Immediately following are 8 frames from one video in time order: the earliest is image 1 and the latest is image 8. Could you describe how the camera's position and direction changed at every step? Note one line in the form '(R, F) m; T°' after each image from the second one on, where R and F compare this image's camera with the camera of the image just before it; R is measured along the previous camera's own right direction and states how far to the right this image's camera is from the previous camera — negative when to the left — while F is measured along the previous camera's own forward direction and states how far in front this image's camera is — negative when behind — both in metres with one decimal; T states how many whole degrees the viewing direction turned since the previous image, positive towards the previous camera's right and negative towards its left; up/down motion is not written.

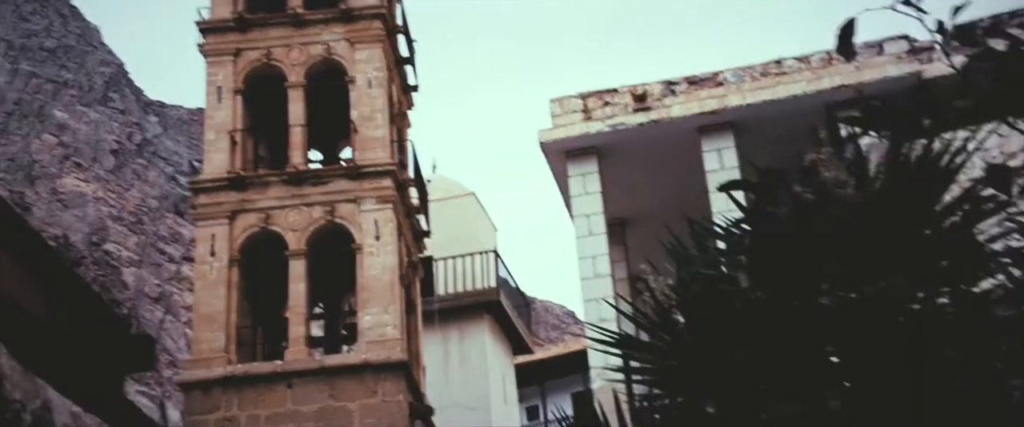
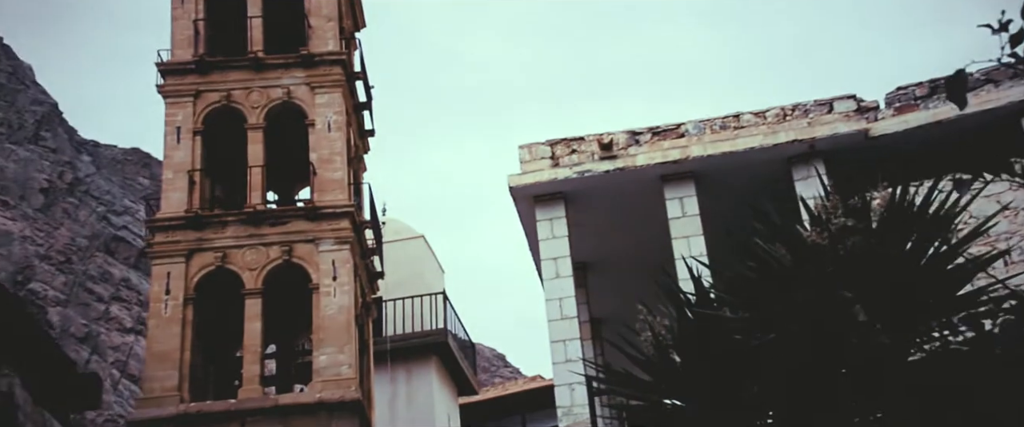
(-0.3, -0.6) m; +3°
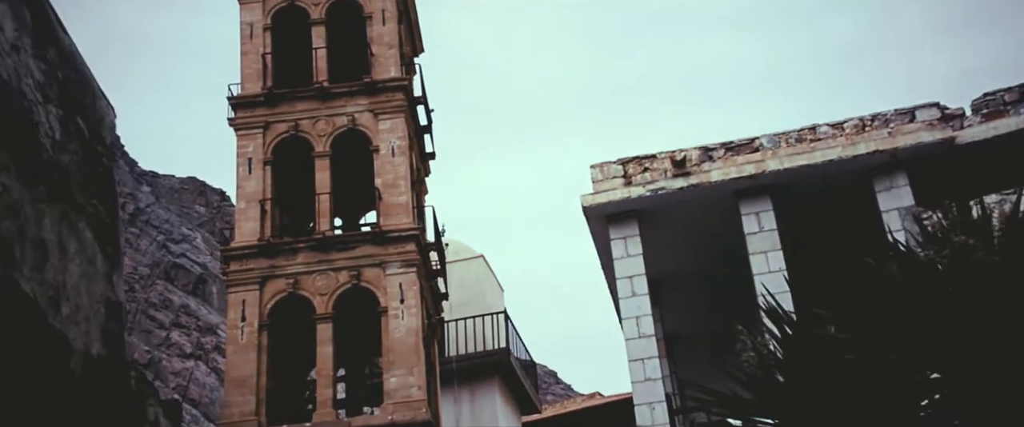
(-0.2, -0.2) m; -3°
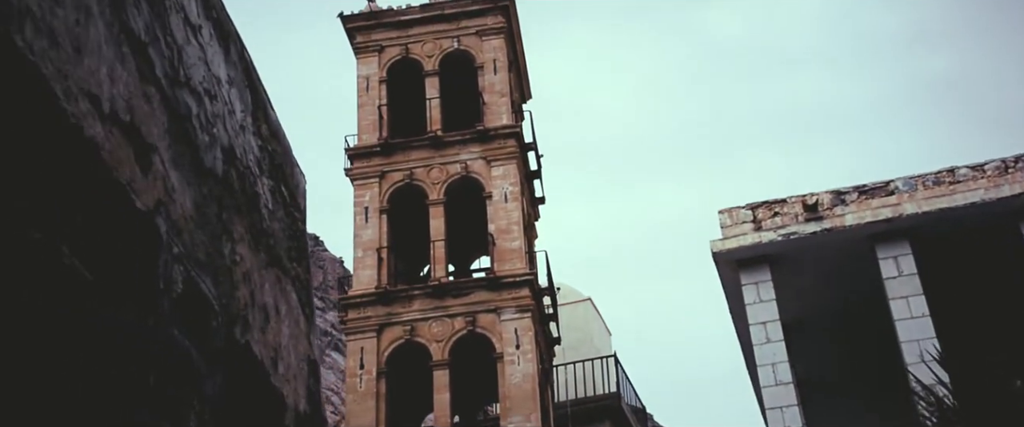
(-0.3, -0.2) m; -5°
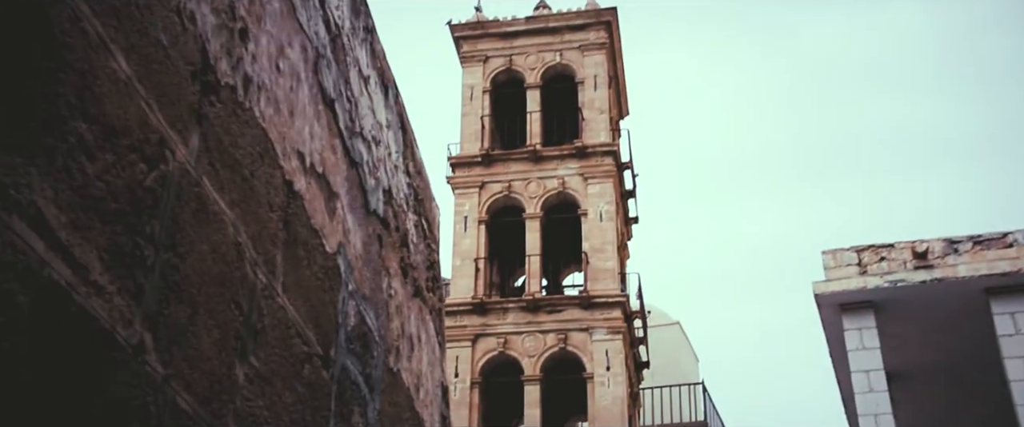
(-0.2, -0.3) m; -4°
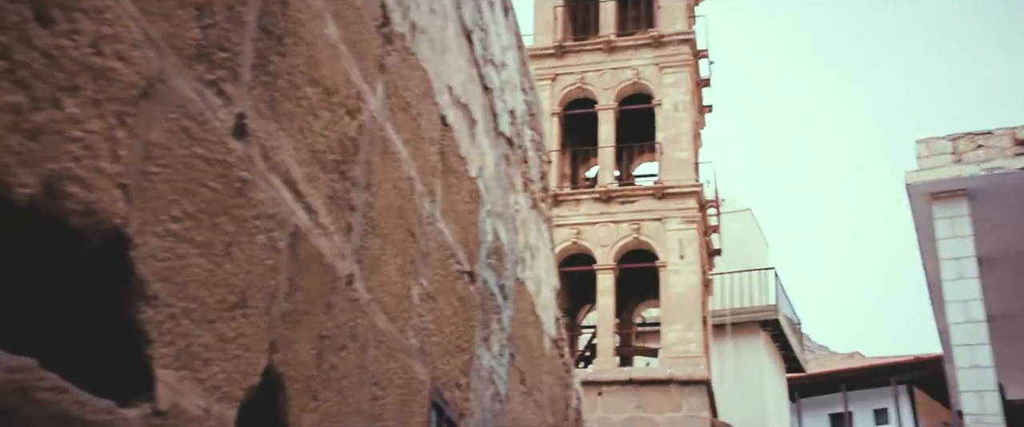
(-0.2, -0.3) m; -3°
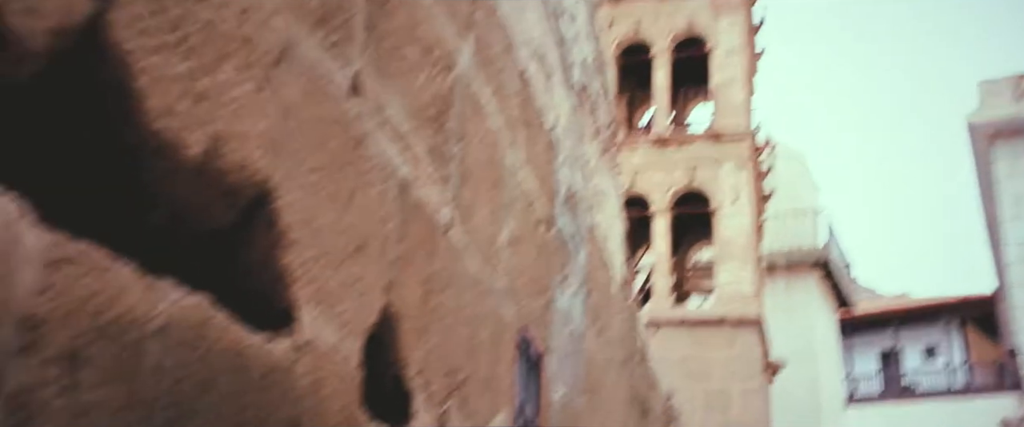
(-0.1, -0.1) m; -2°
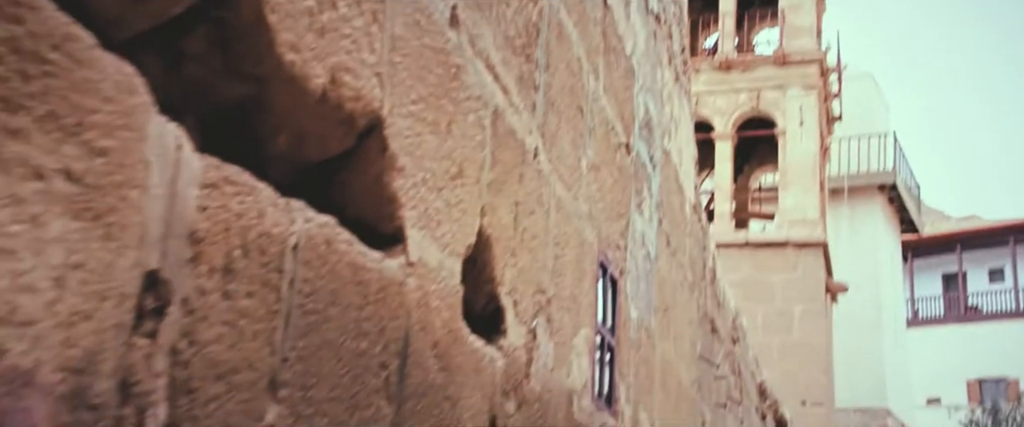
(0.0, -0.1) m; -3°
